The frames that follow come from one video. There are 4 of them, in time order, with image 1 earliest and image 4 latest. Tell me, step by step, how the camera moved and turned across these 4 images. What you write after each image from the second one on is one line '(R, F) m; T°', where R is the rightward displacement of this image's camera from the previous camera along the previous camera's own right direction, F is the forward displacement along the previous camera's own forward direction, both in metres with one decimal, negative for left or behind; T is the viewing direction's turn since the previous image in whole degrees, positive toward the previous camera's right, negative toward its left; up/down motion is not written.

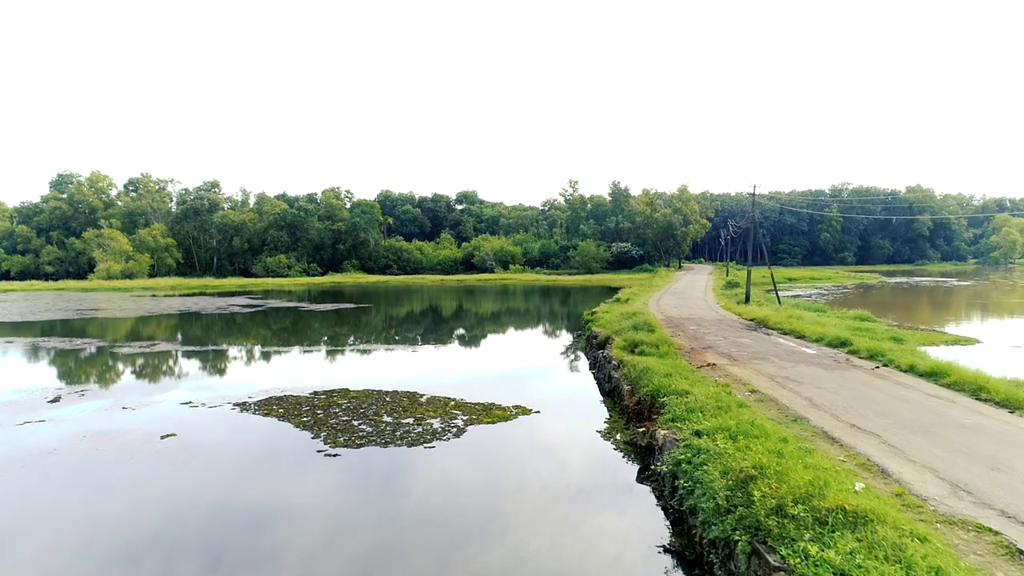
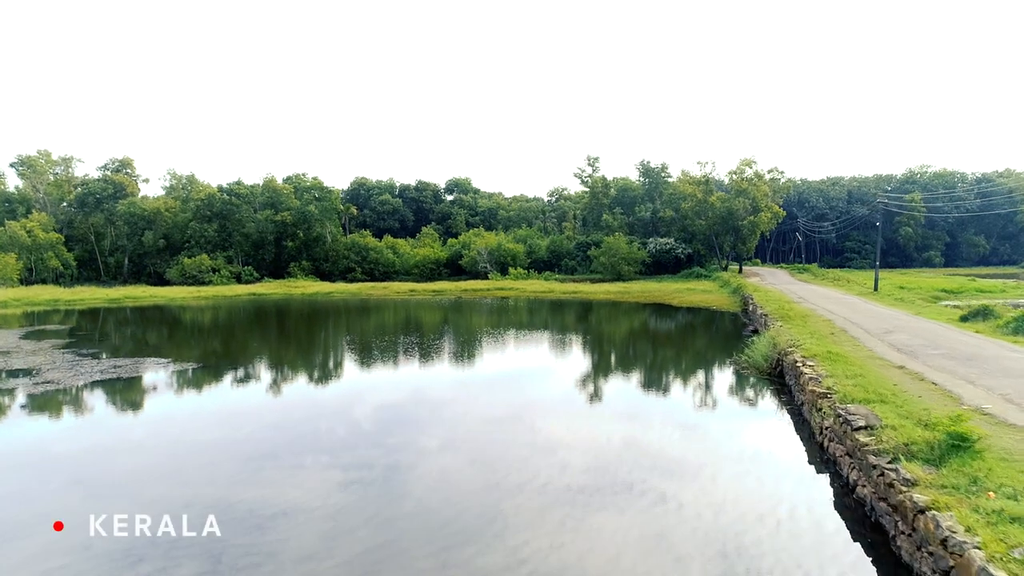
(0.0, +5.9) m; 0°
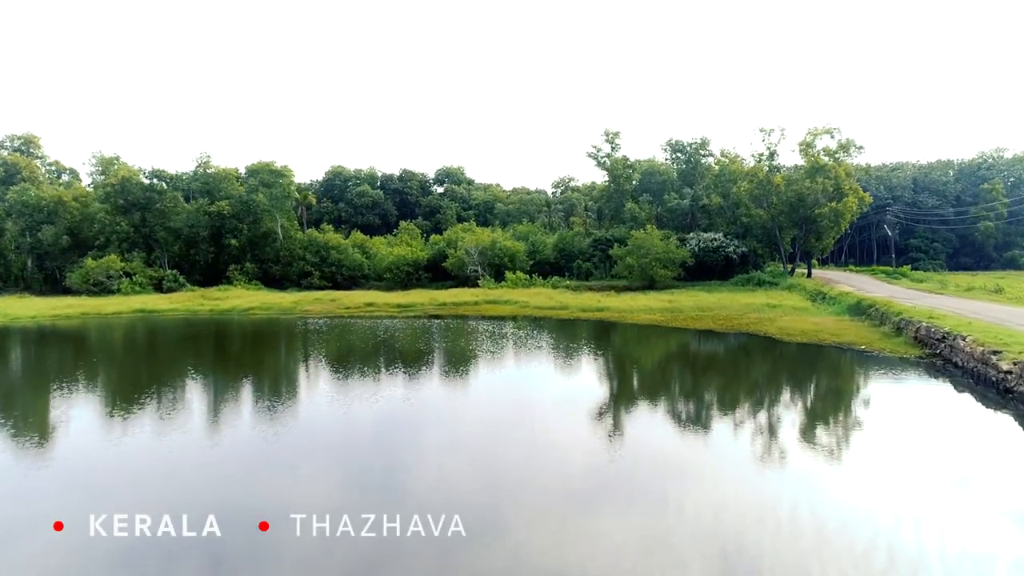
(+0.1, +3.9) m; 0°
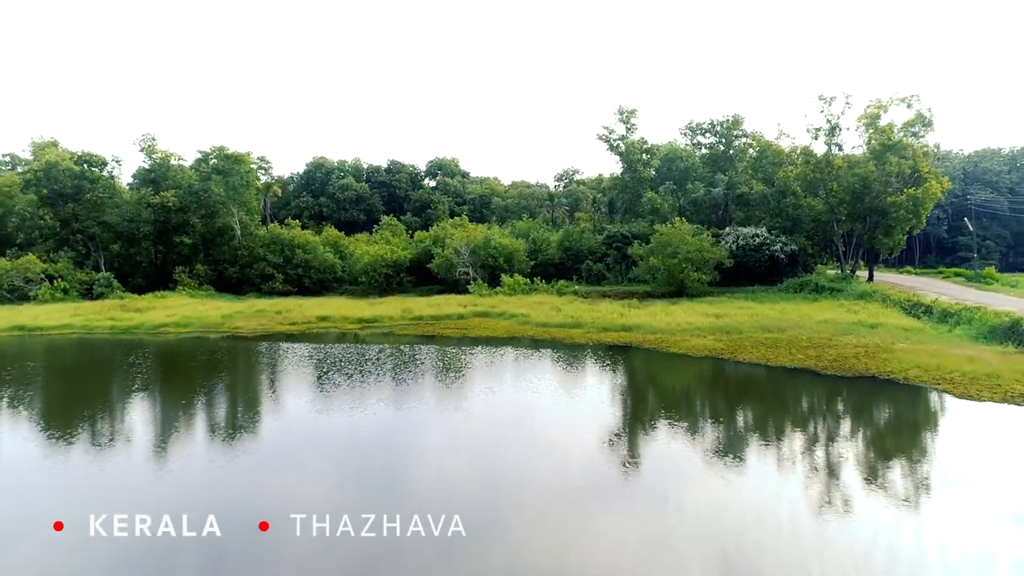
(+0.1, +2.2) m; 0°
